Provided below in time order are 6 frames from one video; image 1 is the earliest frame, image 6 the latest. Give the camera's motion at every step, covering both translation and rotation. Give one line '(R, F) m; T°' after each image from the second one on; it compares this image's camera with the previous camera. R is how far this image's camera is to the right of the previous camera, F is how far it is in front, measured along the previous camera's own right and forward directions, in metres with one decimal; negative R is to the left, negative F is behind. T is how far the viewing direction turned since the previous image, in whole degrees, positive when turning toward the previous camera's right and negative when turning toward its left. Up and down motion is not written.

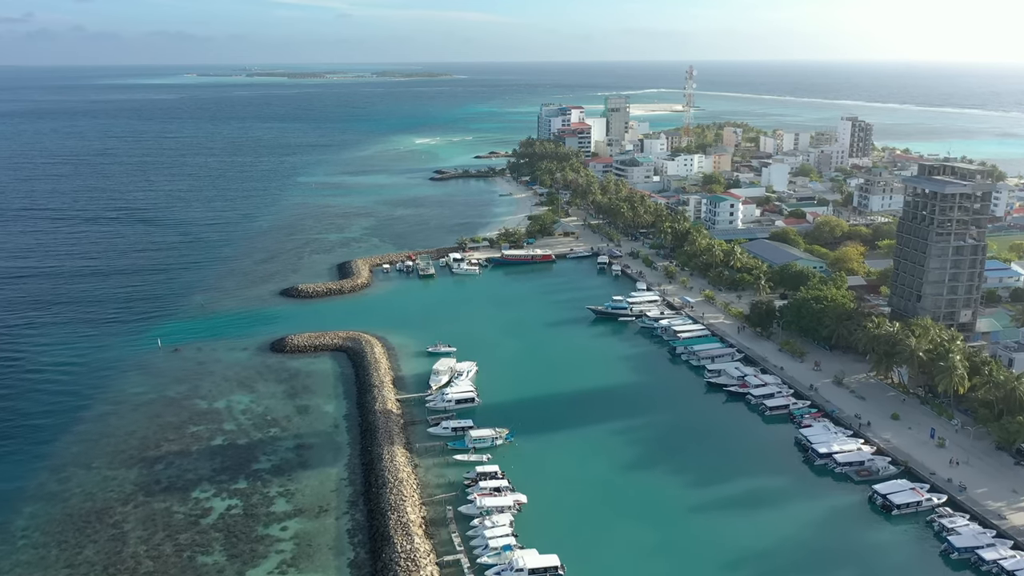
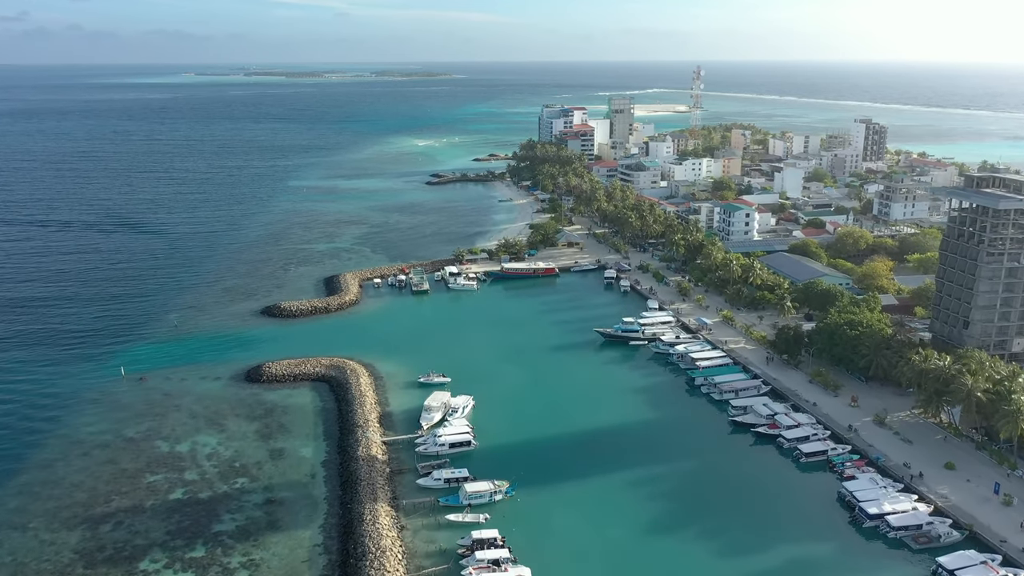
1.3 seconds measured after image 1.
(-0.1, +4.8) m; 0°
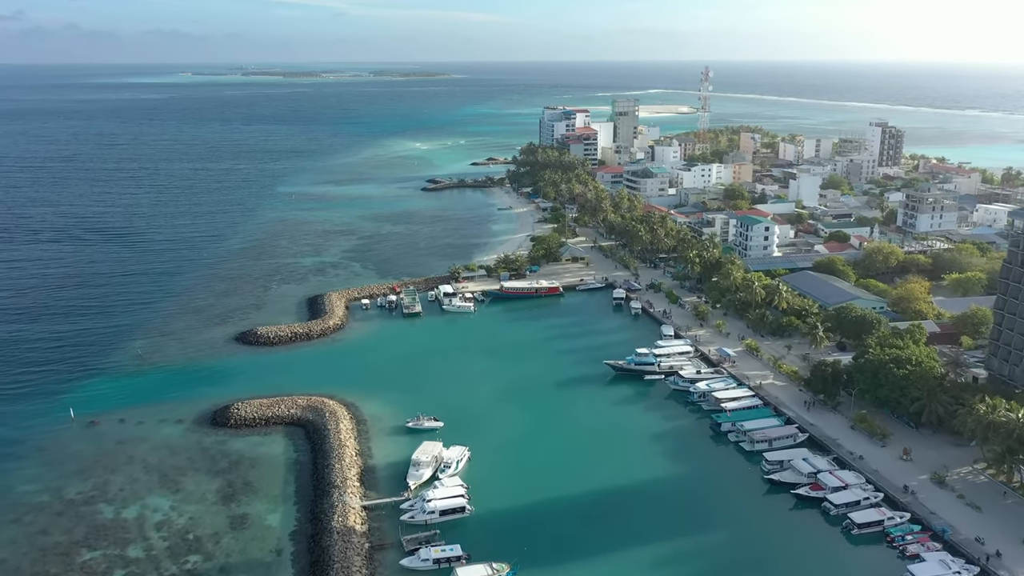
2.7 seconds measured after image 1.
(-0.1, +5.3) m; 0°
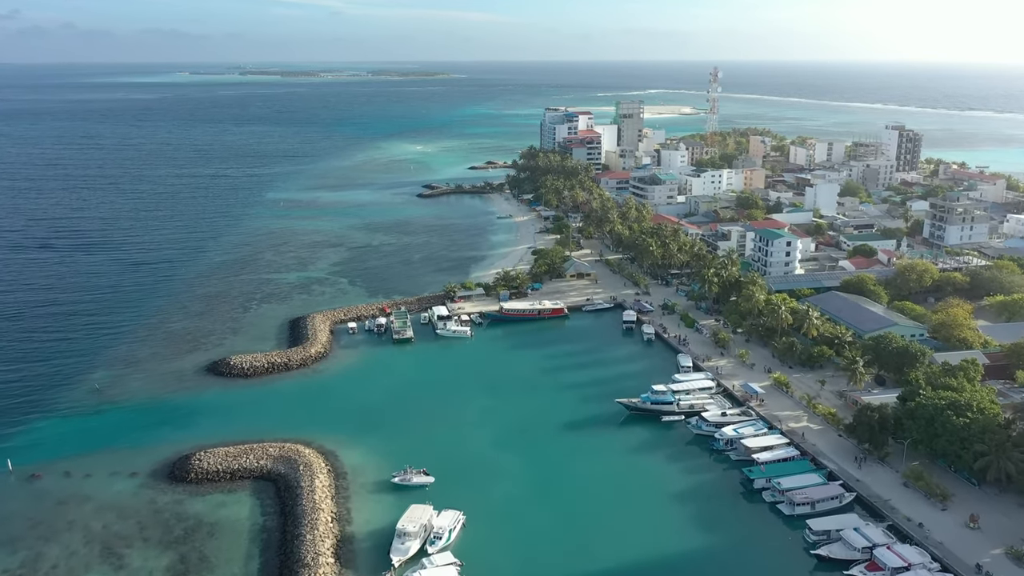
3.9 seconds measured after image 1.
(-0.1, +5.0) m; 0°
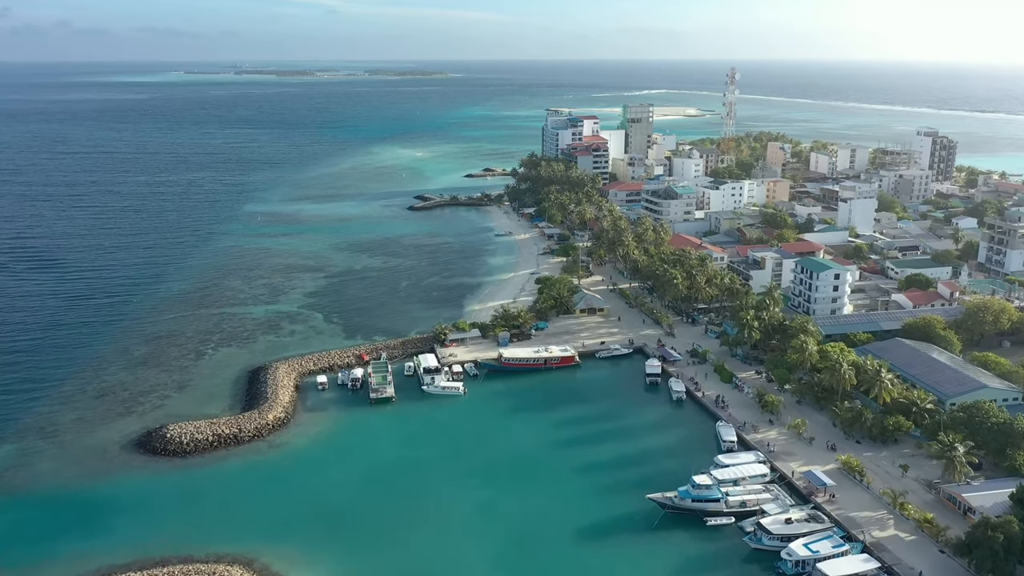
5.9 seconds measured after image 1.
(-0.2, +8.7) m; 0°
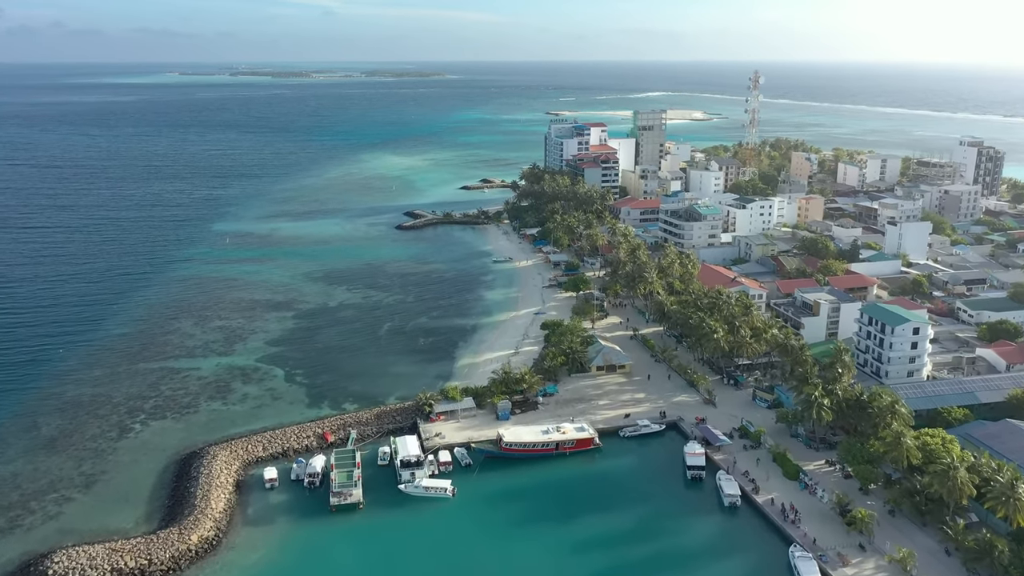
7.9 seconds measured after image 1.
(-0.2, +9.8) m; 0°
